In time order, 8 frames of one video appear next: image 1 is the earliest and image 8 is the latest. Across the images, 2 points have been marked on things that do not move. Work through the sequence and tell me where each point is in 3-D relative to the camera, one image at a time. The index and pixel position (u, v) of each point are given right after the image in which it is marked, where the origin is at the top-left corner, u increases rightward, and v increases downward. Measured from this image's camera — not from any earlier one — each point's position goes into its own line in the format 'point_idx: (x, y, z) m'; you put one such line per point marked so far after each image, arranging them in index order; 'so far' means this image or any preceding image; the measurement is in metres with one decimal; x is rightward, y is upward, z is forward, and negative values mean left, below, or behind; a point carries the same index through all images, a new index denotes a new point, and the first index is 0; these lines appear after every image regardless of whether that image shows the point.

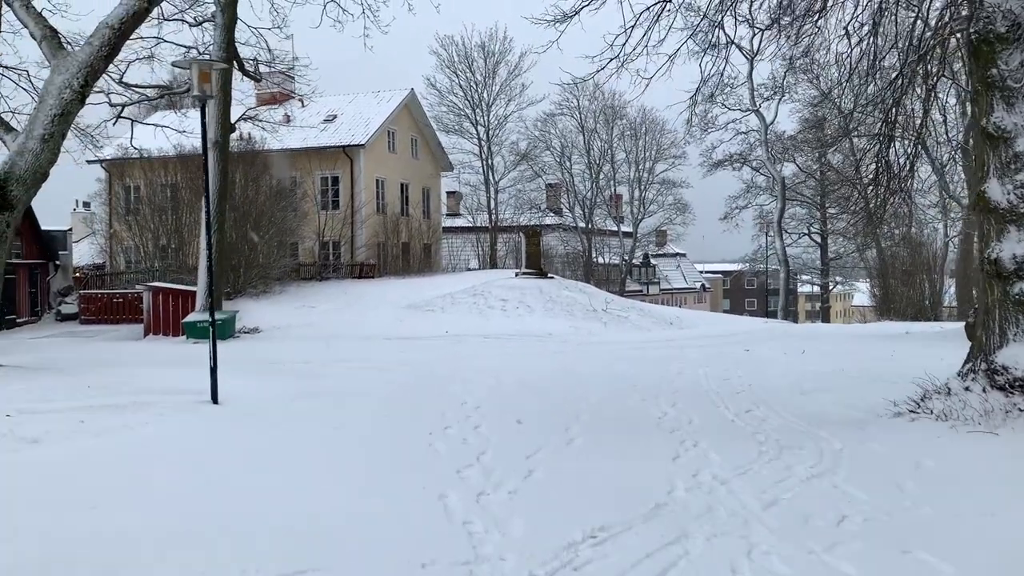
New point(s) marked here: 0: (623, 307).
0: (+2.1, -0.4, +16.4) m
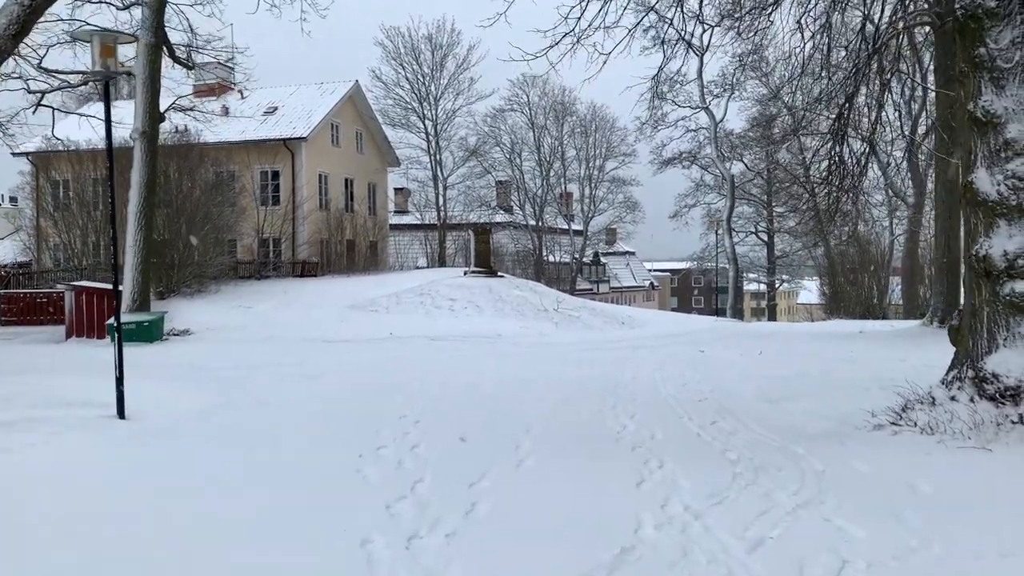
0: (+1.2, -0.3, +15.9) m
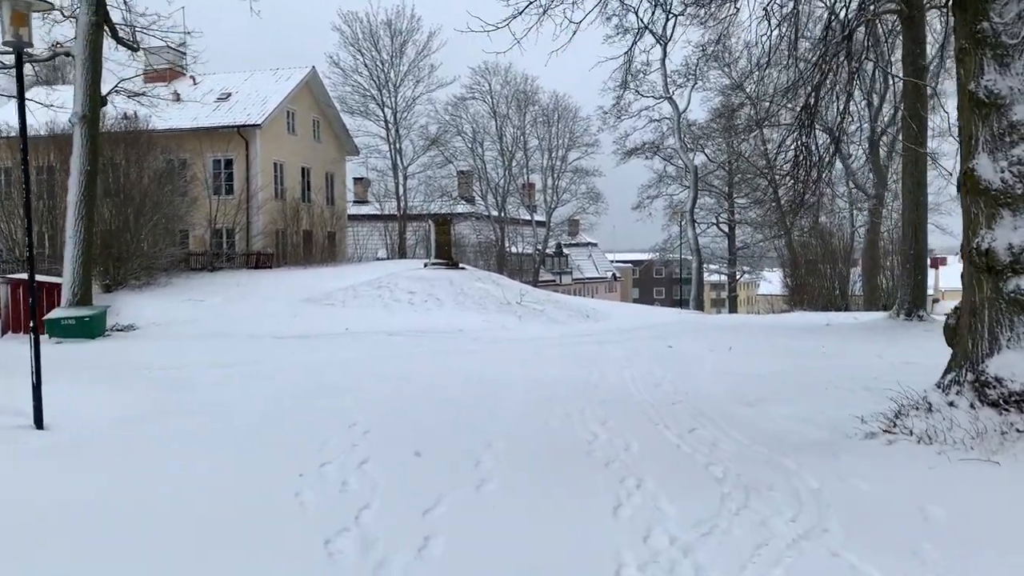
0: (+0.5, -0.2, +15.5) m
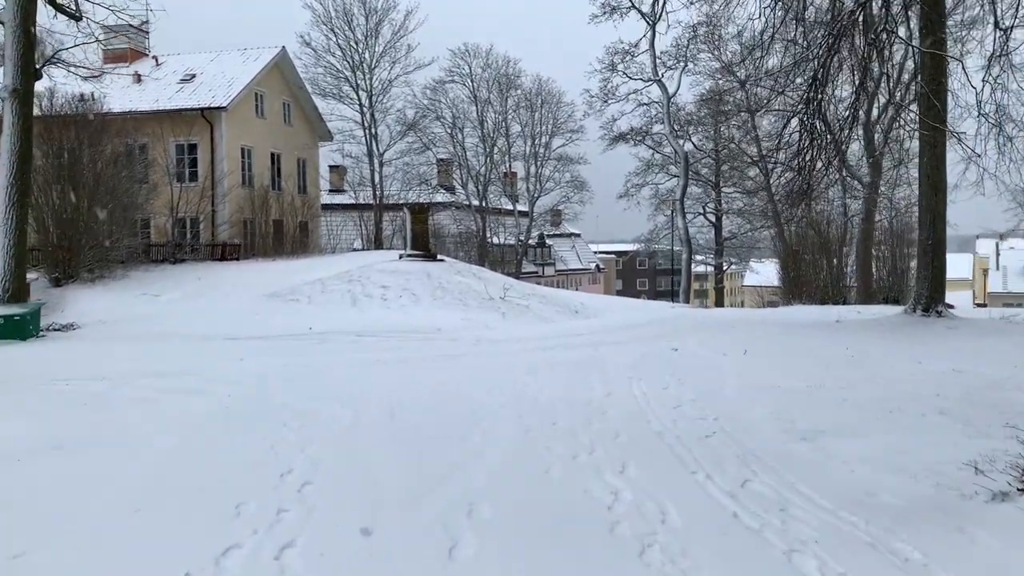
0: (+0.2, -0.1, +14.3) m
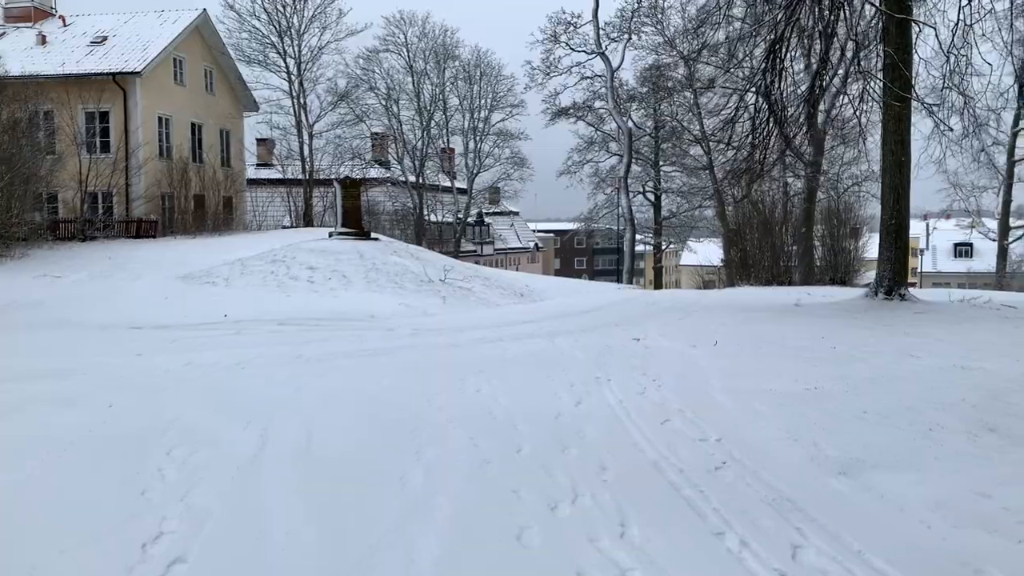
0: (-0.8, +0.2, +13.2) m
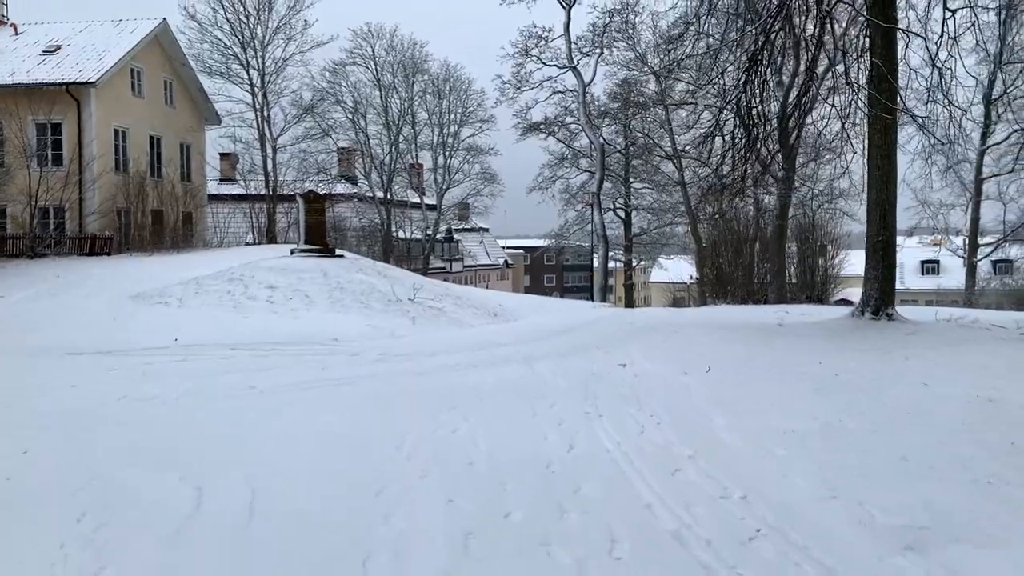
0: (-1.2, -0.1, +12.6) m
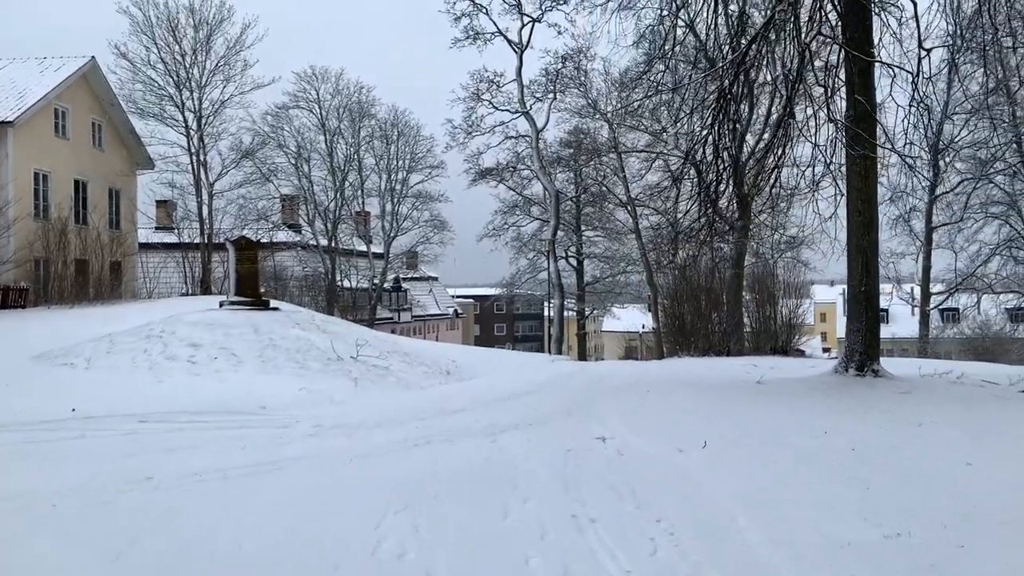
0: (-1.8, -0.9, +11.4) m
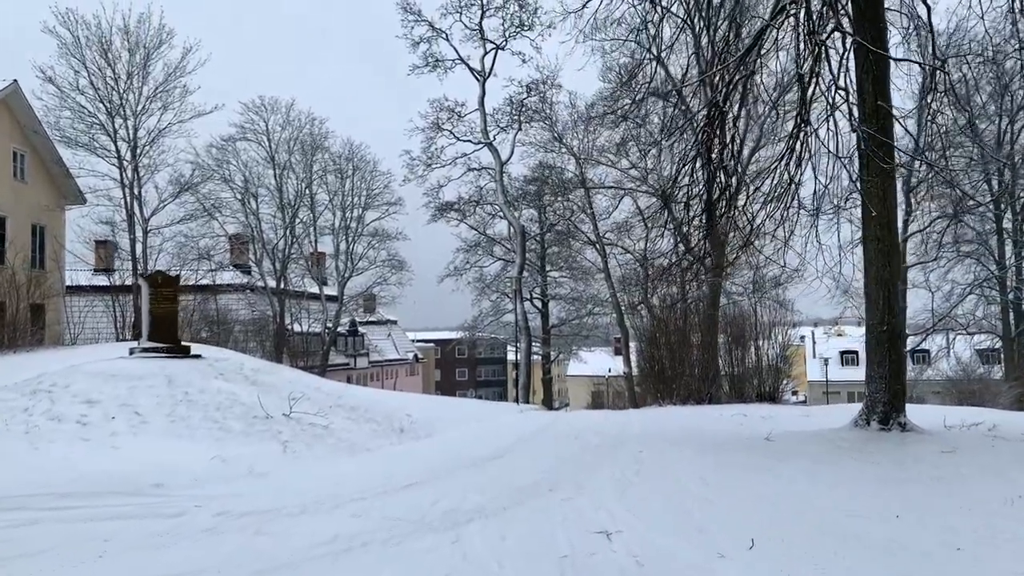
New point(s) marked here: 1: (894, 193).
0: (-2.2, -1.3, +9.6) m
1: (+4.1, +1.0, +9.1) m
